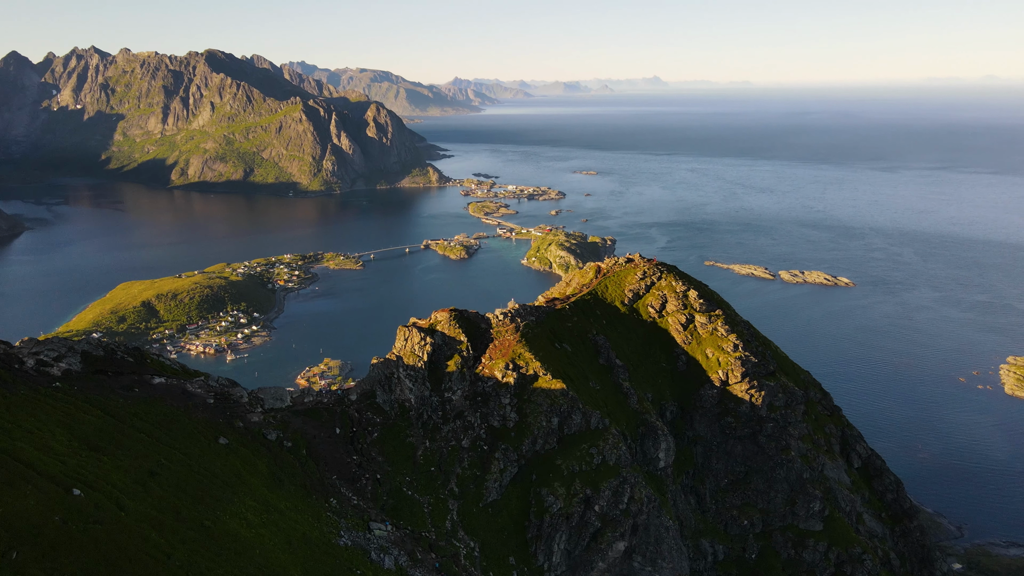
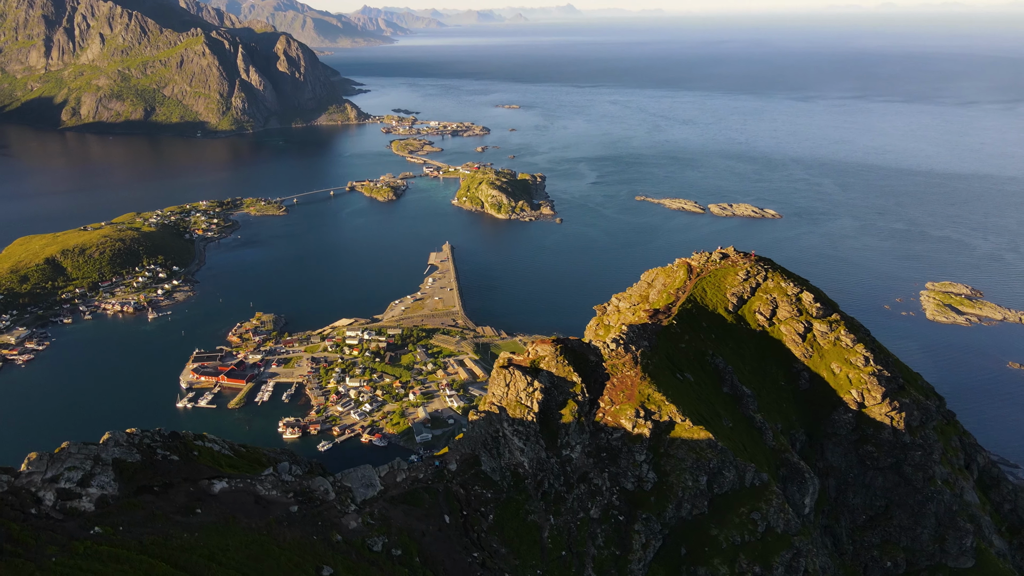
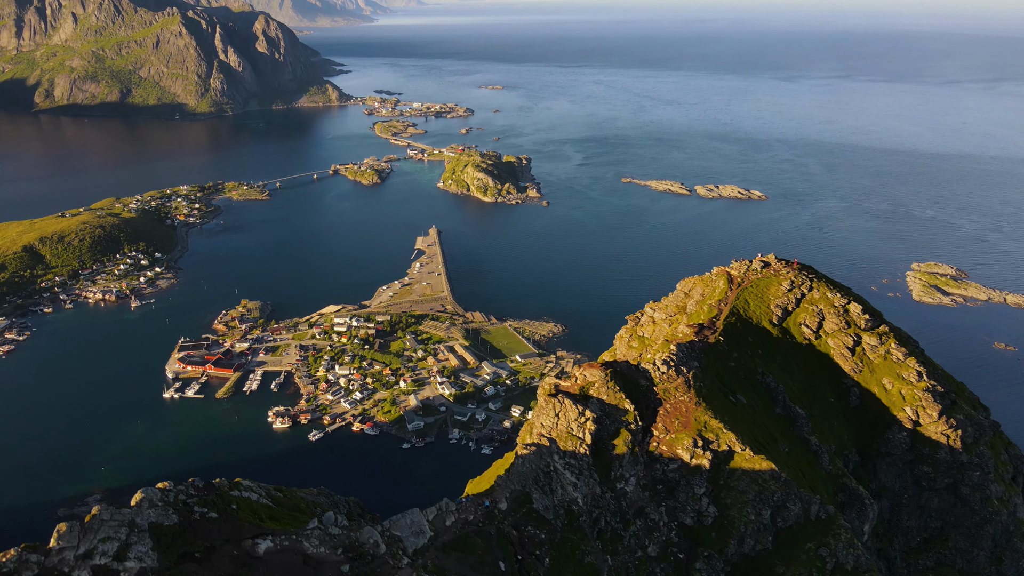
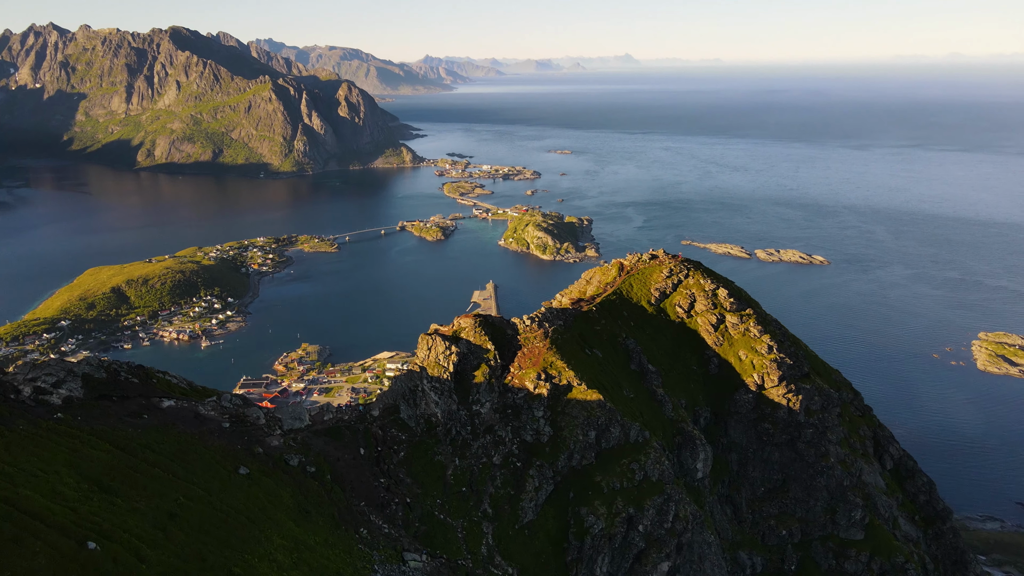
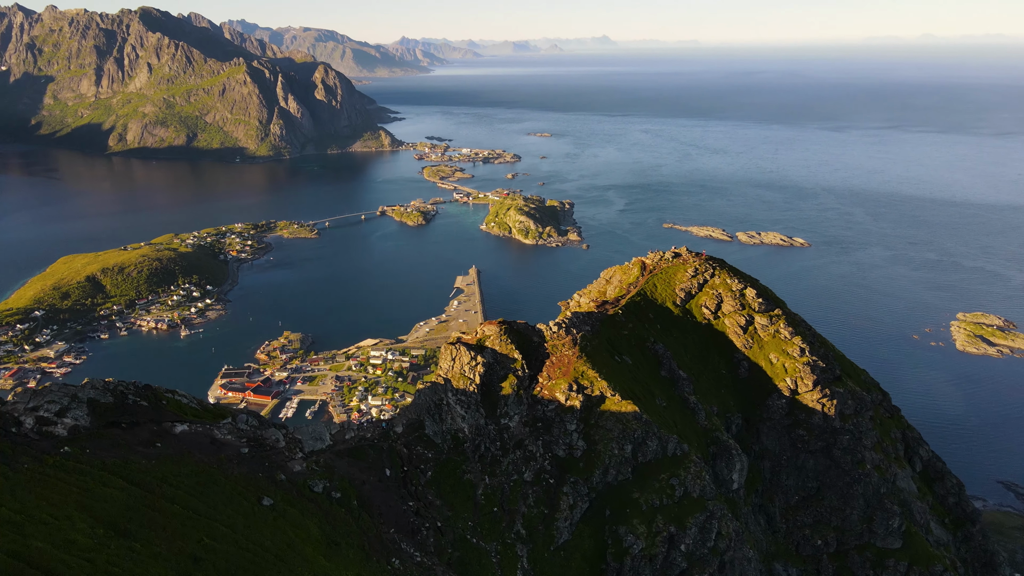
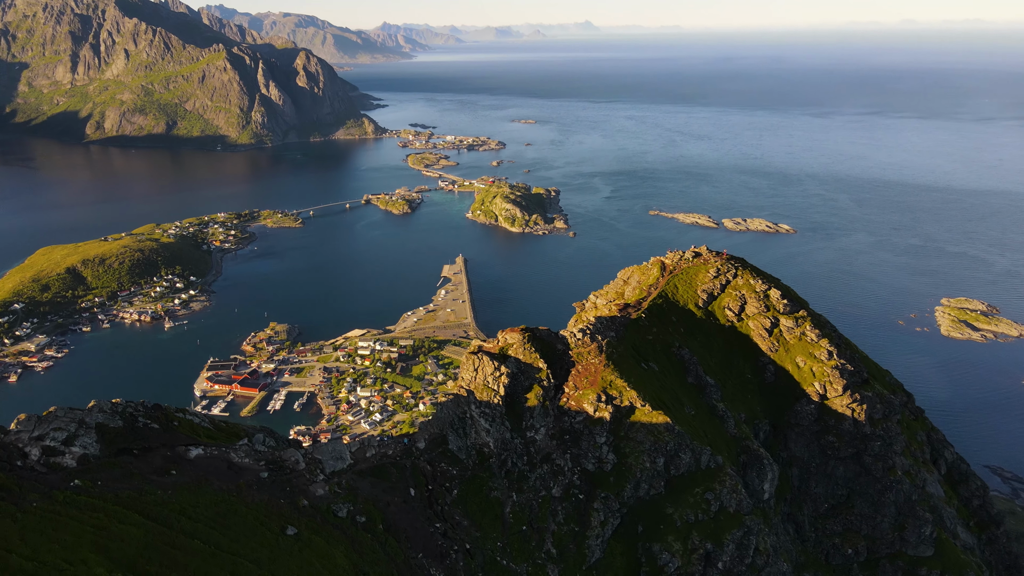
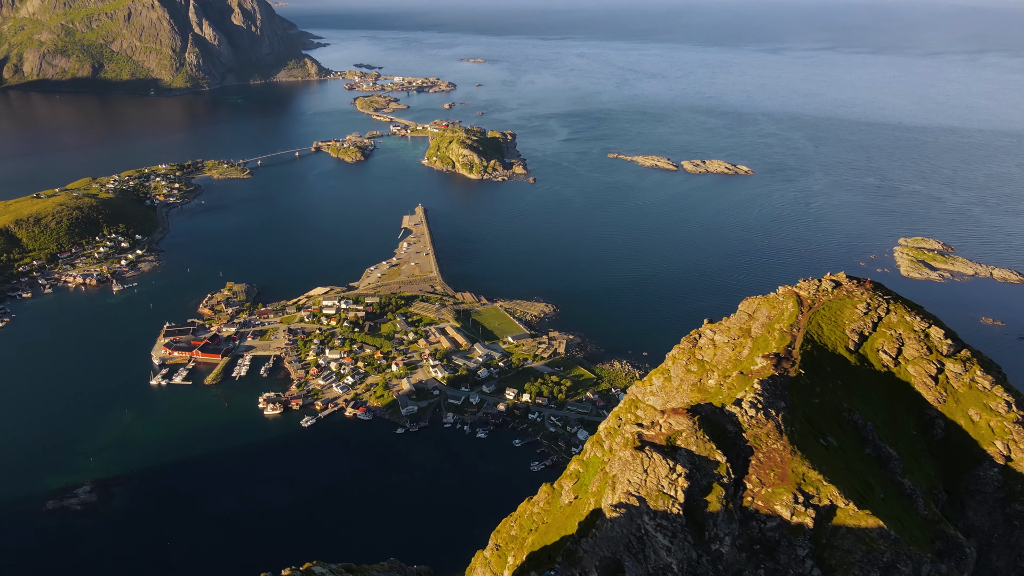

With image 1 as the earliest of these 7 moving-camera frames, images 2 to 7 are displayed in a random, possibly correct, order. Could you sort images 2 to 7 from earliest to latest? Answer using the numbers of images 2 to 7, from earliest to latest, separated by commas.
4, 5, 6, 2, 3, 7
